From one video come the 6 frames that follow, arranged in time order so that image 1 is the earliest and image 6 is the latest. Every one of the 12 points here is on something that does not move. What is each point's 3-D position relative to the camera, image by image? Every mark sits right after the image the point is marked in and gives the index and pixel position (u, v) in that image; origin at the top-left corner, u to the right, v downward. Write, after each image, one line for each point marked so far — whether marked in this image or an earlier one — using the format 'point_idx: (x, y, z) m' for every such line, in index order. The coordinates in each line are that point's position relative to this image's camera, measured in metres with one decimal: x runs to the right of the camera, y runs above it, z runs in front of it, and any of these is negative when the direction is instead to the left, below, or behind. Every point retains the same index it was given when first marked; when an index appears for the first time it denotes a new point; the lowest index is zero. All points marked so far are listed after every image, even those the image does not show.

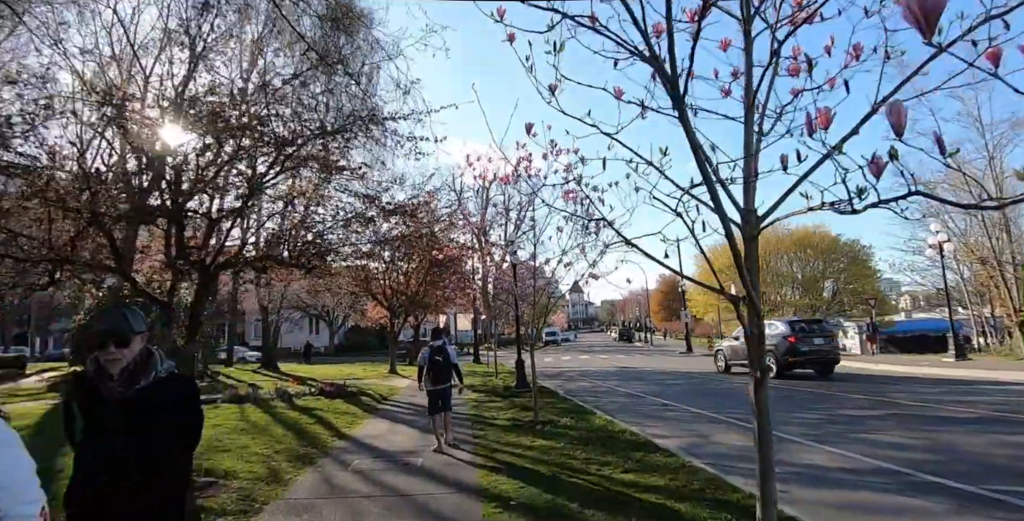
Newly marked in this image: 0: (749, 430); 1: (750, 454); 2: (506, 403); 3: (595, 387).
0: (+3.6, -2.6, +8.0) m
1: (+3.1, -2.6, +6.9) m
2: (-0.2, -3.4, +12.4) m
3: (+2.6, -4.4, +16.9) m
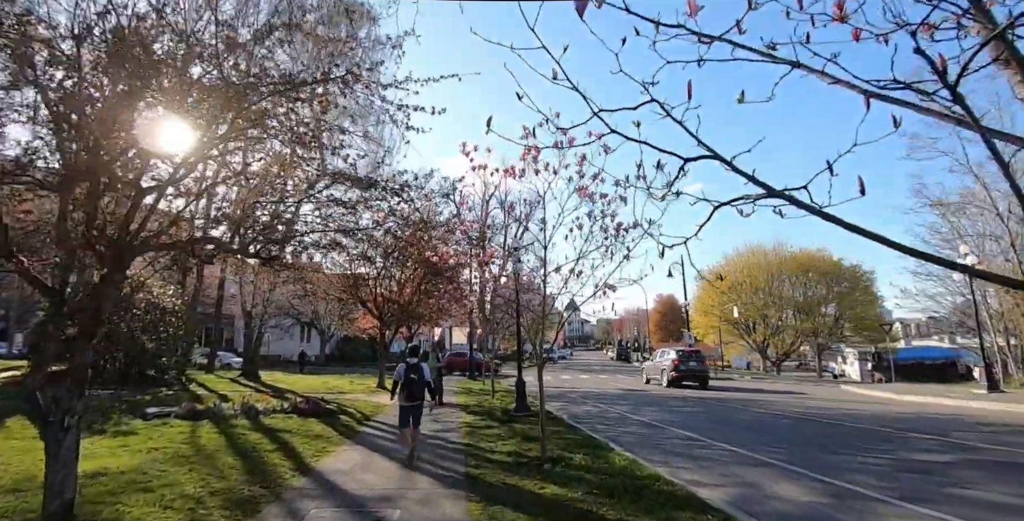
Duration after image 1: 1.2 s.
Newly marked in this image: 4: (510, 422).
0: (+3.7, -2.7, +6.5) m
1: (+3.2, -2.6, +5.3) m
2: (-0.2, -3.5, +10.8) m
3: (+2.6, -4.7, +15.3) m
4: (0.0, -4.0, +12.7) m
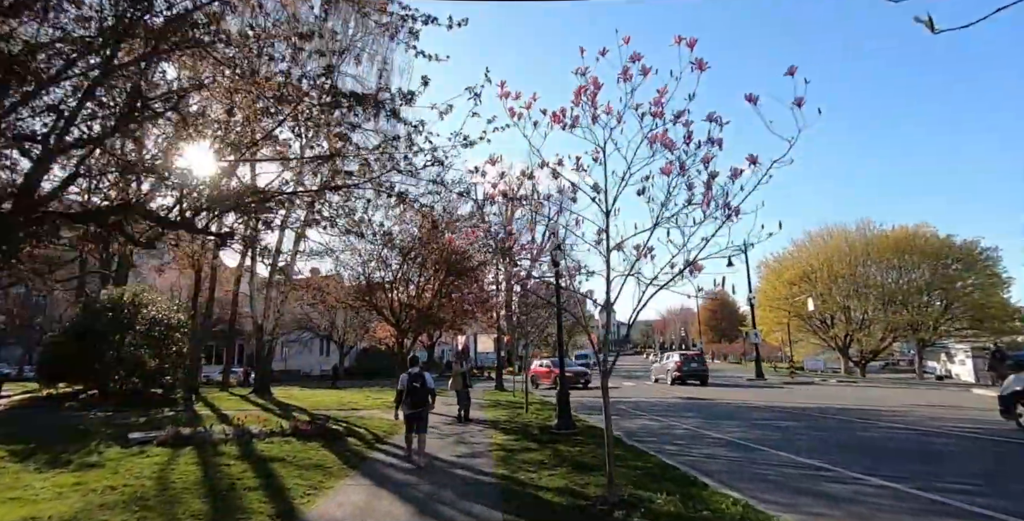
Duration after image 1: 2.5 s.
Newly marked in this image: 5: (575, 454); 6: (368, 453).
0: (+4.2, -2.2, +4.3) m
1: (+3.7, -2.2, +3.2) m
2: (+0.6, -3.3, +8.8) m
3: (+3.5, -4.4, +13.2) m
4: (+0.8, -3.8, +10.7) m
5: (+1.2, -3.6, +9.8) m
6: (-2.6, -3.5, +9.5) m
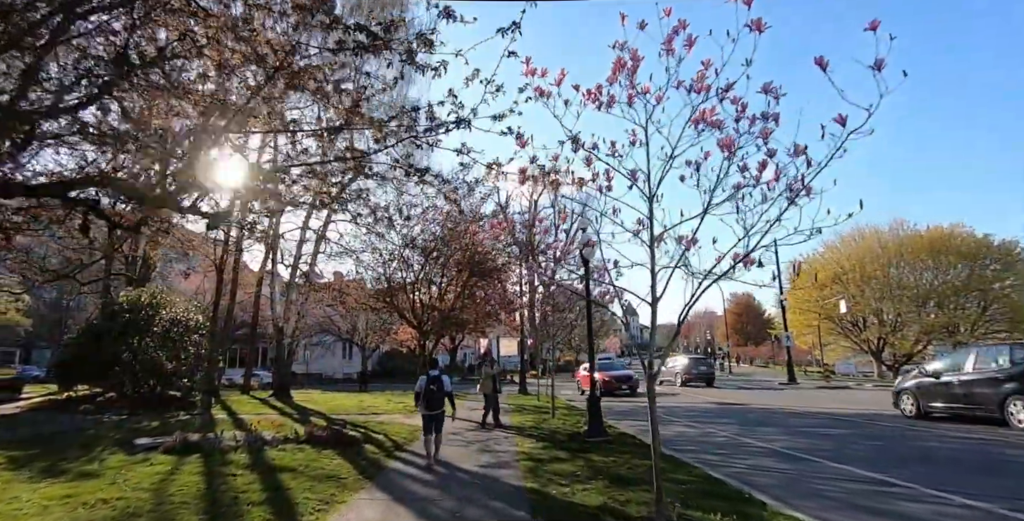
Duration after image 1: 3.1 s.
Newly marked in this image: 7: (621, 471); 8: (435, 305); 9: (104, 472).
0: (+4.4, -2.1, +3.4) m
1: (+3.9, -2.0, +2.4) m
2: (+1.0, -3.2, +8.1) m
3: (+4.1, -4.3, +12.3) m
4: (+1.3, -3.7, +9.9) m
5: (+1.7, -3.5, +9.1) m
6: (-2.2, -3.4, +8.9) m
7: (+1.8, -3.5, +8.8) m
8: (-2.9, -1.6, +19.4) m
9: (-5.4, -2.8, +6.9) m
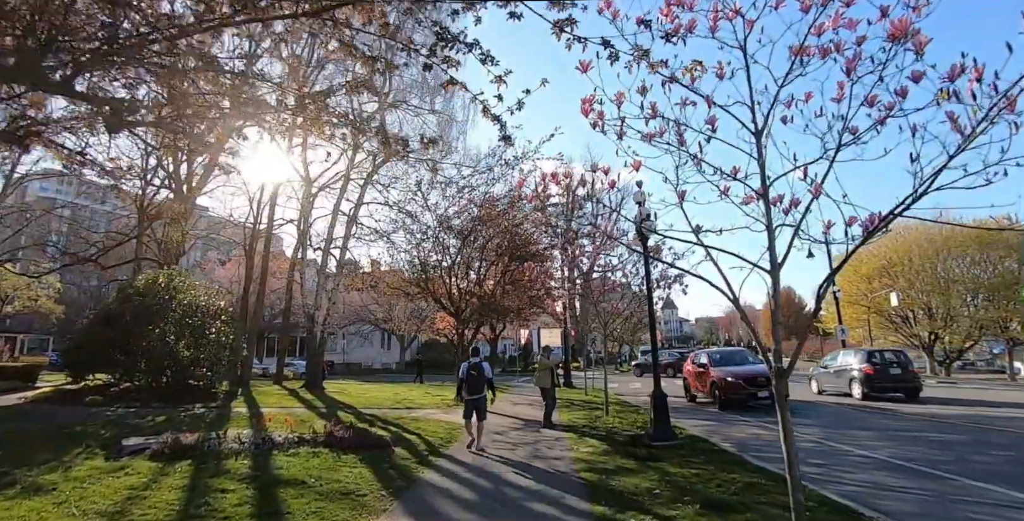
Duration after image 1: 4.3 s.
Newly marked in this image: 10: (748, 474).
0: (+4.9, -1.6, +1.3) m
1: (+4.2, -1.6, +0.3) m
2: (+1.8, -2.7, +6.2) m
3: (+5.2, -3.8, +10.2) m
4: (+2.2, -3.2, +8.0) m
5: (+2.5, -3.0, +7.2) m
6: (-1.3, -2.9, +7.3) m
7: (+2.6, -3.0, +6.9) m
8: (-1.3, -1.0, +17.7) m
9: (-4.7, -2.4, +5.5) m
10: (+3.3, -3.0, +7.5) m
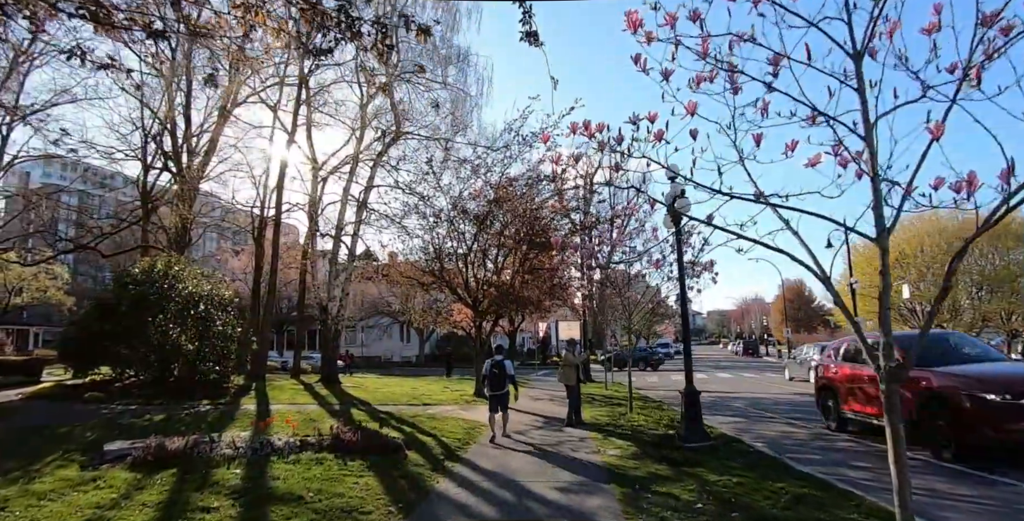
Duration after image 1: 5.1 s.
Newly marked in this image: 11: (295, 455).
0: (+5.0, -1.4, +0.3) m
1: (+4.3, -1.4, -0.8) m
2: (+2.1, -2.4, +5.2) m
3: (+5.6, -3.4, +9.1) m
4: (+2.6, -2.9, +7.0) m
5: (+2.8, -2.7, +6.2) m
6: (-1.0, -2.7, +6.4) m
7: (+3.0, -2.8, +5.9) m
8: (-0.7, -0.6, +16.8) m
9: (-4.4, -2.2, +4.7) m
10: (+3.6, -2.8, +6.5) m
11: (-2.8, -2.5, +6.8) m
